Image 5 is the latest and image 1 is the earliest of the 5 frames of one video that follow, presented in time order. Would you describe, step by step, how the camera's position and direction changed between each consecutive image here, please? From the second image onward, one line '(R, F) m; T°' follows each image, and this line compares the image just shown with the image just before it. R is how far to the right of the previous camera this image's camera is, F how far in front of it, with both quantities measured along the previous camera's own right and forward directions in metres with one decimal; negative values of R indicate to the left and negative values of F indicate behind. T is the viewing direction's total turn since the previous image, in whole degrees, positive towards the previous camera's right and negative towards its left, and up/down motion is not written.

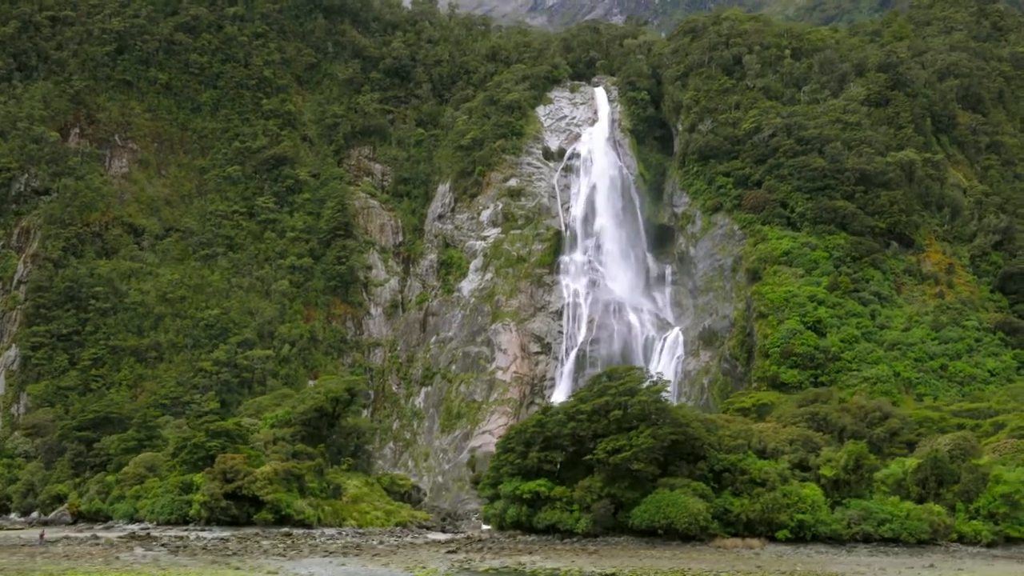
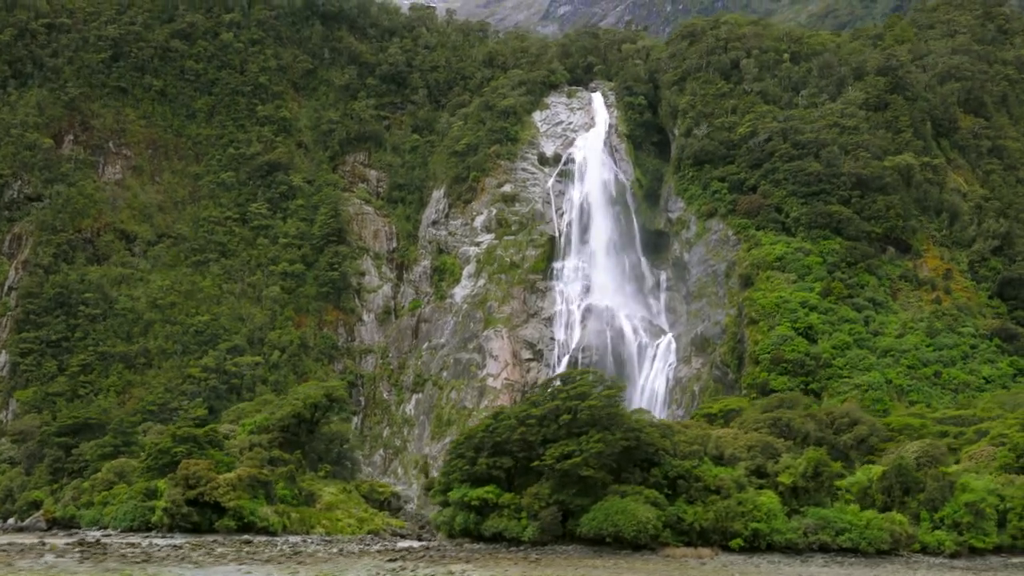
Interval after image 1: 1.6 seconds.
(+1.1, +0.5) m; -1°
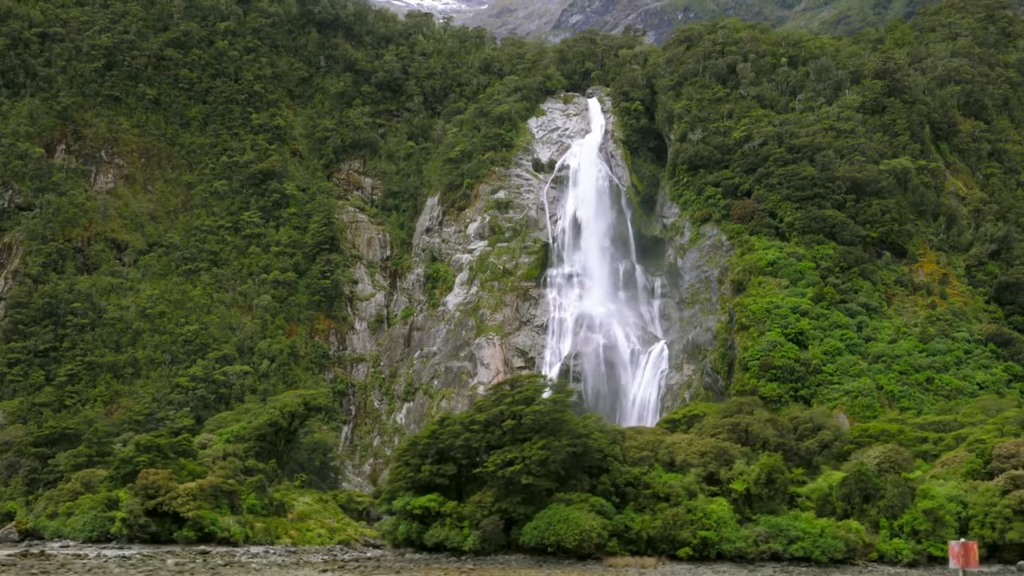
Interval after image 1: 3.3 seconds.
(+1.2, +0.5) m; -1°
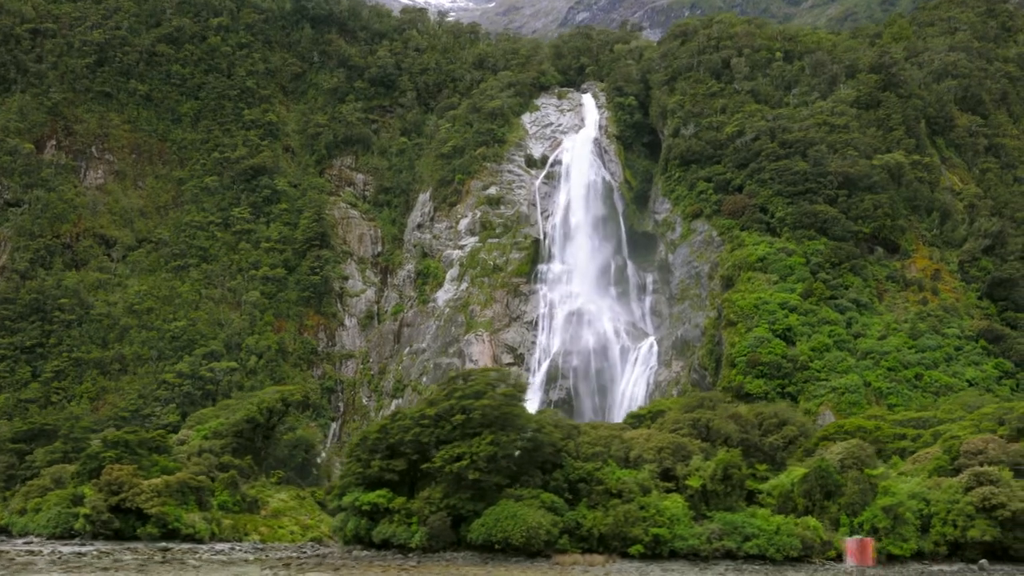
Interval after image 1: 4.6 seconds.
(+0.9, +0.4) m; 0°
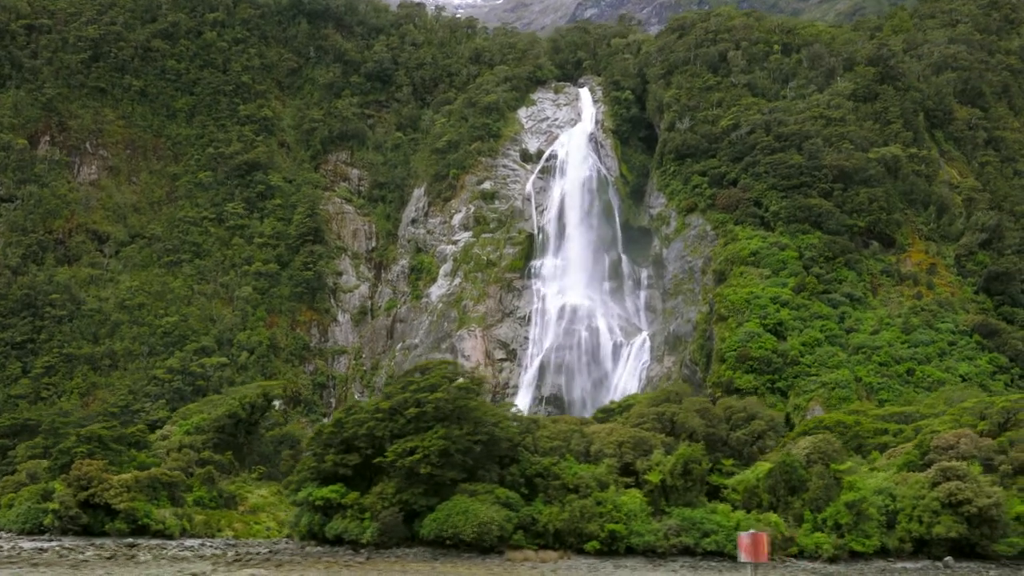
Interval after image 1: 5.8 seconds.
(+0.8, +0.3) m; -1°
